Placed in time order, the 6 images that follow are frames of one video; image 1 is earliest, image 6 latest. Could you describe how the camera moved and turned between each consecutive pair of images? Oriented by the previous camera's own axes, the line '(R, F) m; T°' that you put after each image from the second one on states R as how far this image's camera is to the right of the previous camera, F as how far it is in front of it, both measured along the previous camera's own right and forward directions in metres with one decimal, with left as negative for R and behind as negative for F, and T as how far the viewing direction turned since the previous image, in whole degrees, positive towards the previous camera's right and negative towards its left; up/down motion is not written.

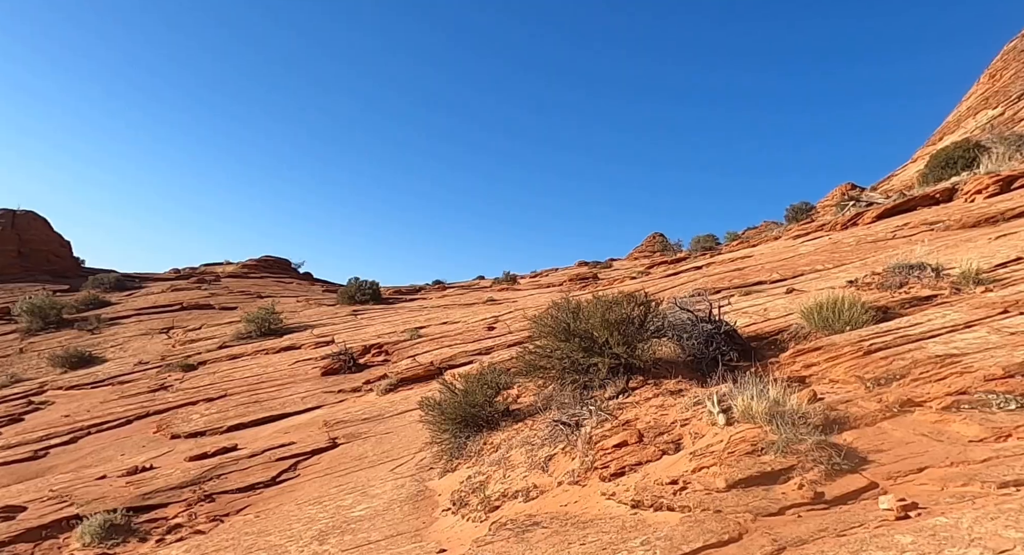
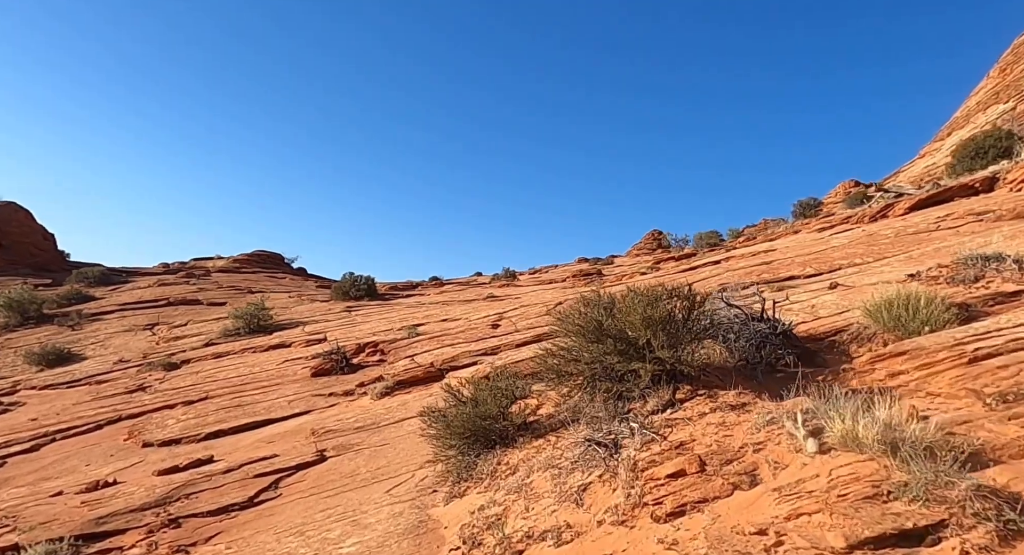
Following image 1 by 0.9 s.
(-0.3, +1.7) m; 0°
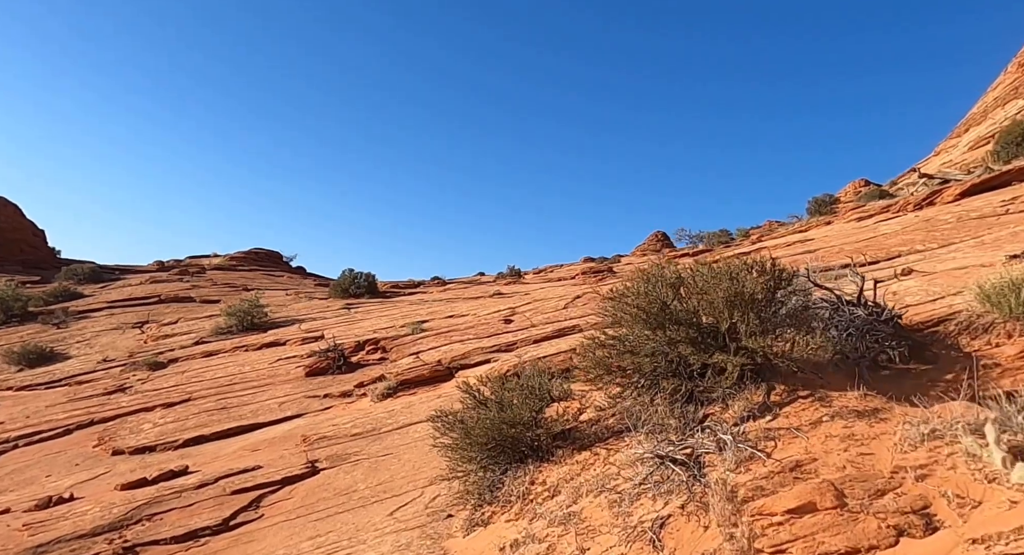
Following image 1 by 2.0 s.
(-0.4, +1.9) m; 0°
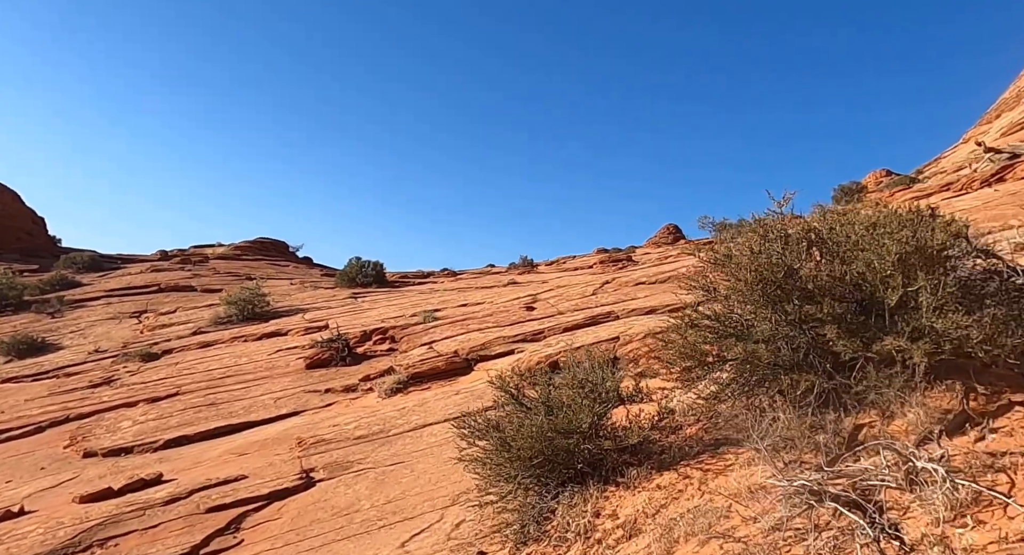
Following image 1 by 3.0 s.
(-0.4, +2.0) m; -1°
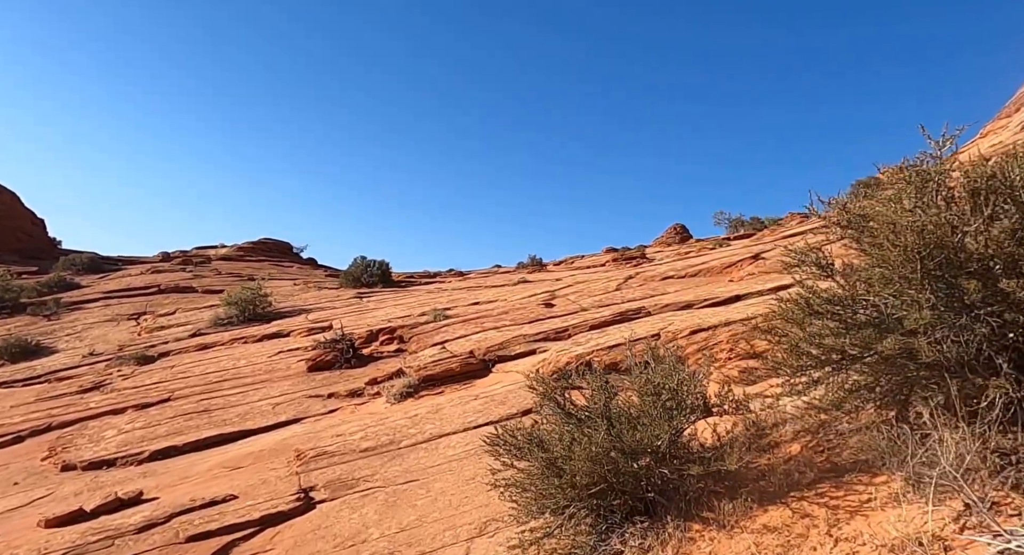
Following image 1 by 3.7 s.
(-0.3, +1.3) m; 0°
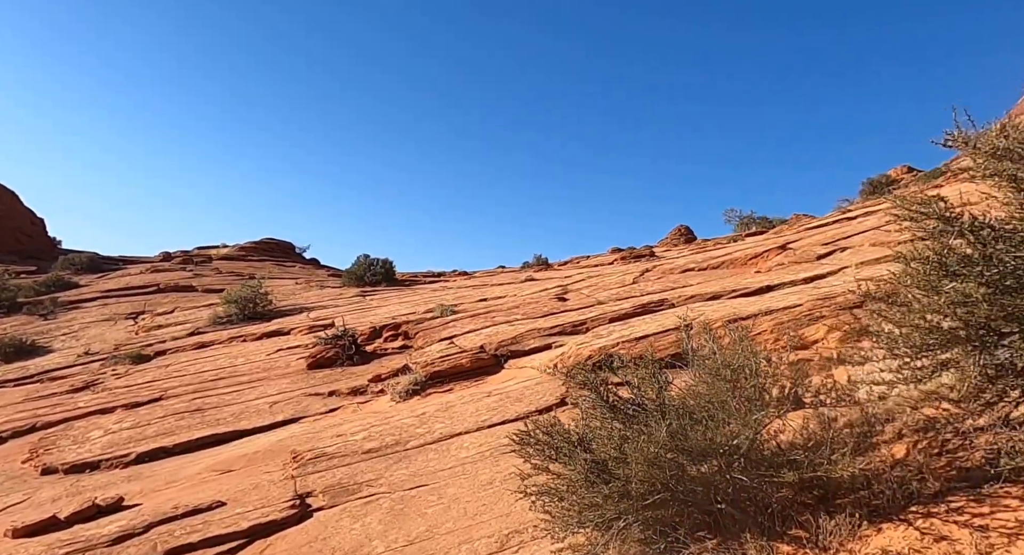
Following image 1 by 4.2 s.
(-0.2, +0.9) m; 0°
